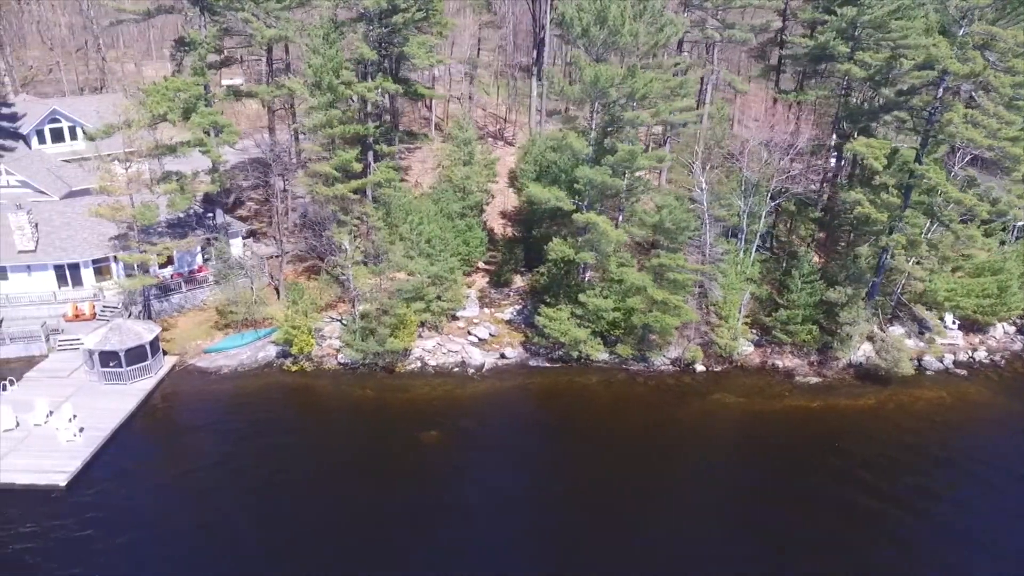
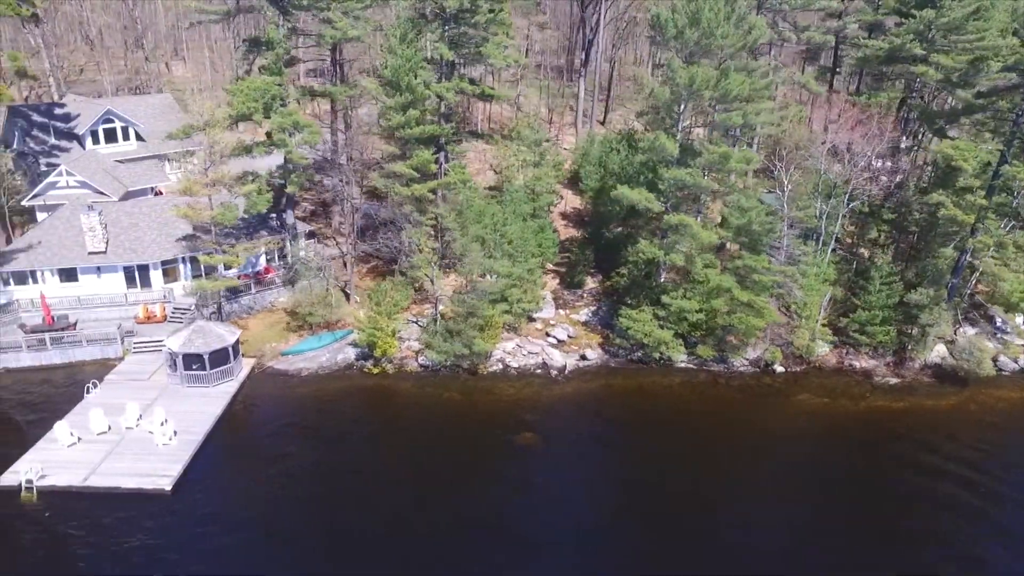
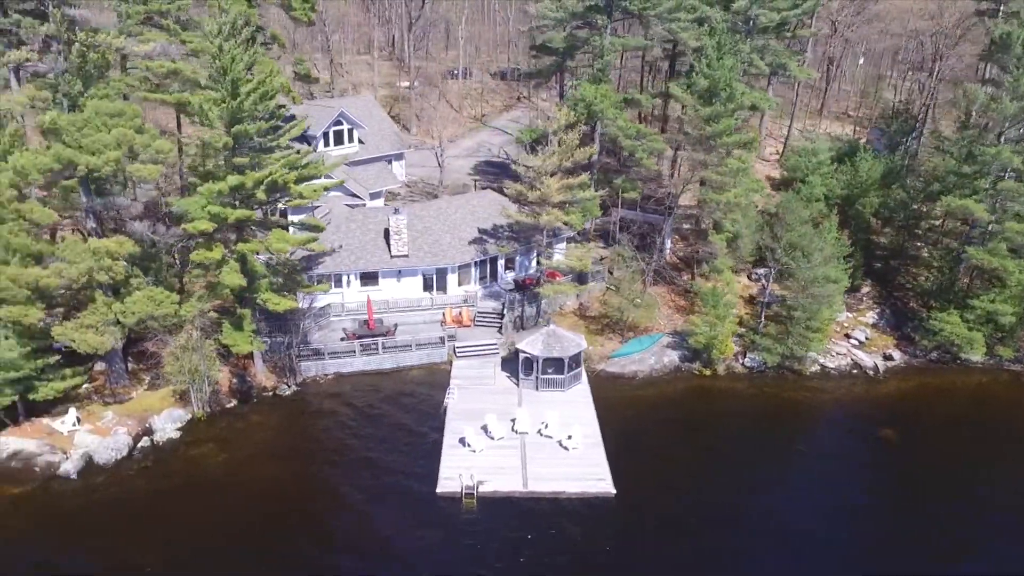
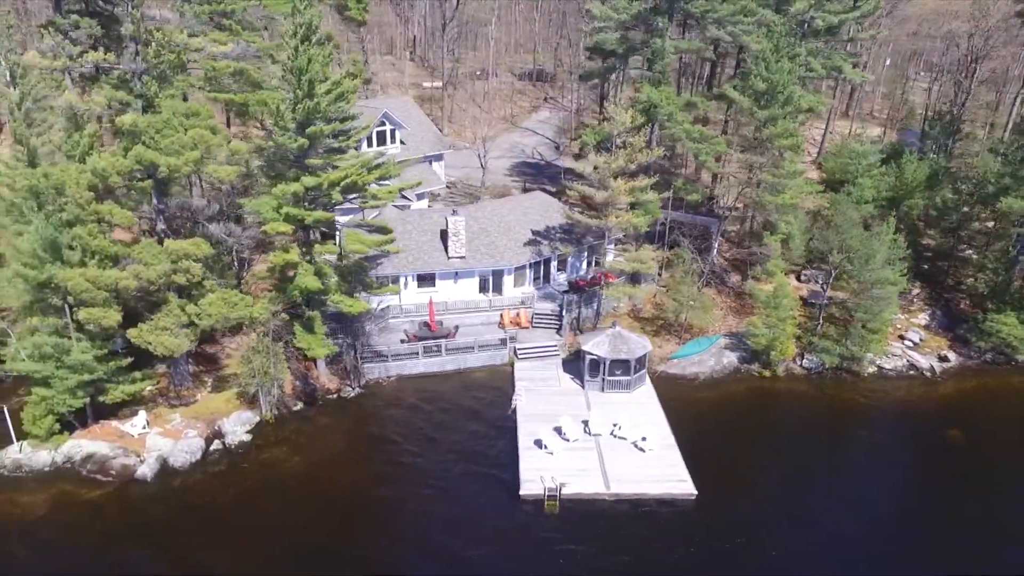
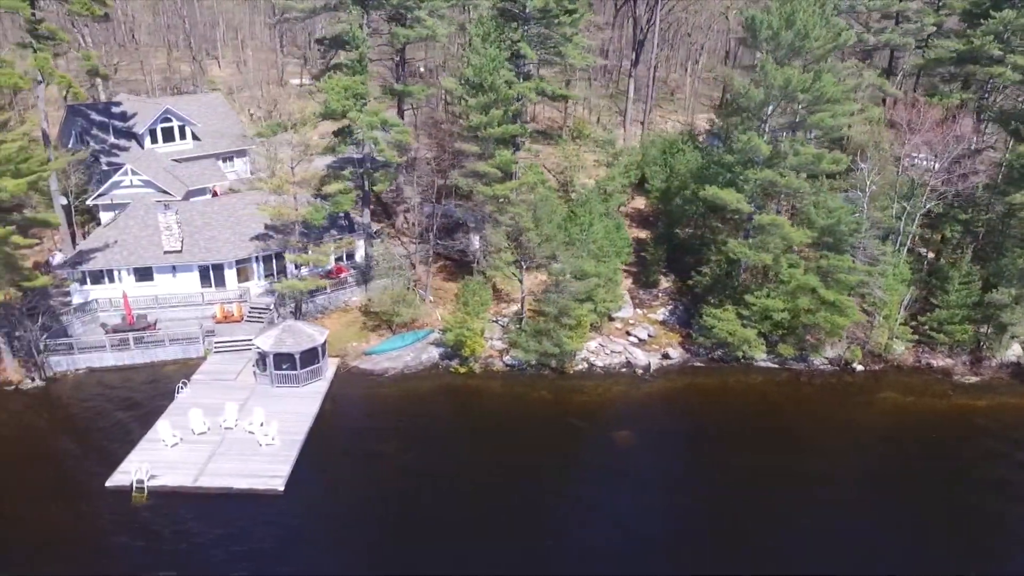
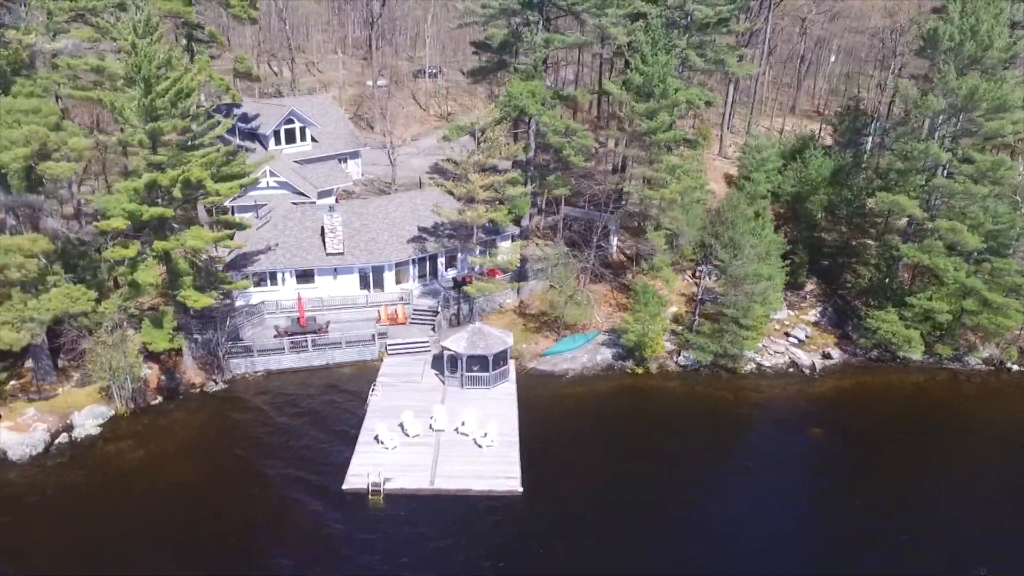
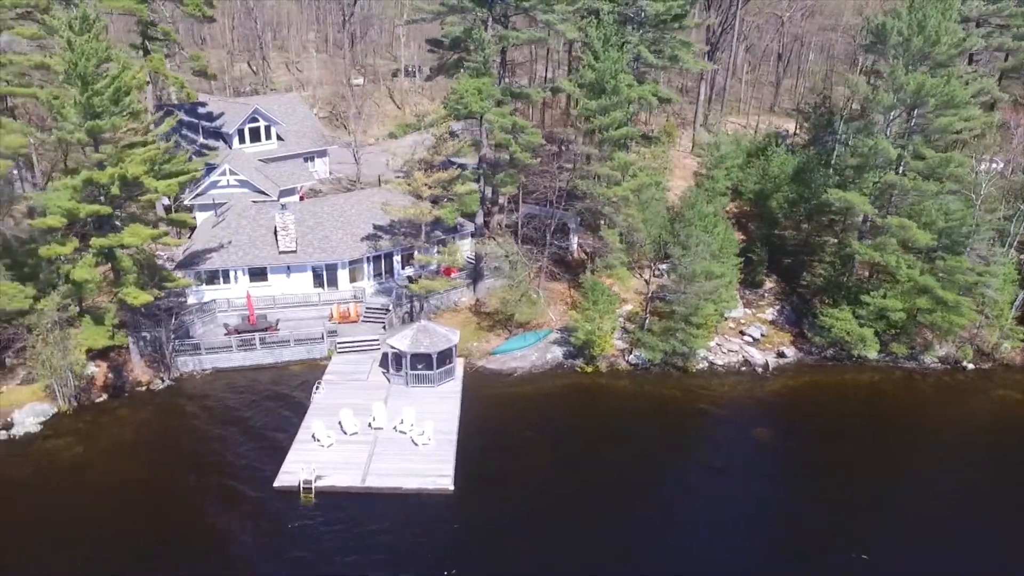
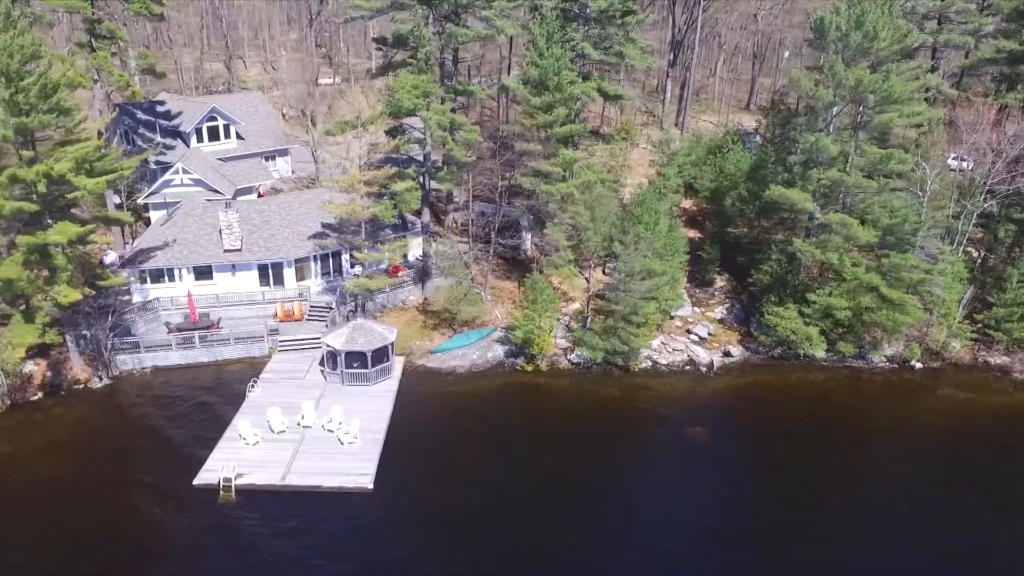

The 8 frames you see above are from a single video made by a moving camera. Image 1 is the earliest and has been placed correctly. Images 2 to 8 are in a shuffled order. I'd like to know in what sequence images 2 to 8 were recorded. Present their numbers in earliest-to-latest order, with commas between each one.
2, 5, 8, 7, 6, 3, 4
